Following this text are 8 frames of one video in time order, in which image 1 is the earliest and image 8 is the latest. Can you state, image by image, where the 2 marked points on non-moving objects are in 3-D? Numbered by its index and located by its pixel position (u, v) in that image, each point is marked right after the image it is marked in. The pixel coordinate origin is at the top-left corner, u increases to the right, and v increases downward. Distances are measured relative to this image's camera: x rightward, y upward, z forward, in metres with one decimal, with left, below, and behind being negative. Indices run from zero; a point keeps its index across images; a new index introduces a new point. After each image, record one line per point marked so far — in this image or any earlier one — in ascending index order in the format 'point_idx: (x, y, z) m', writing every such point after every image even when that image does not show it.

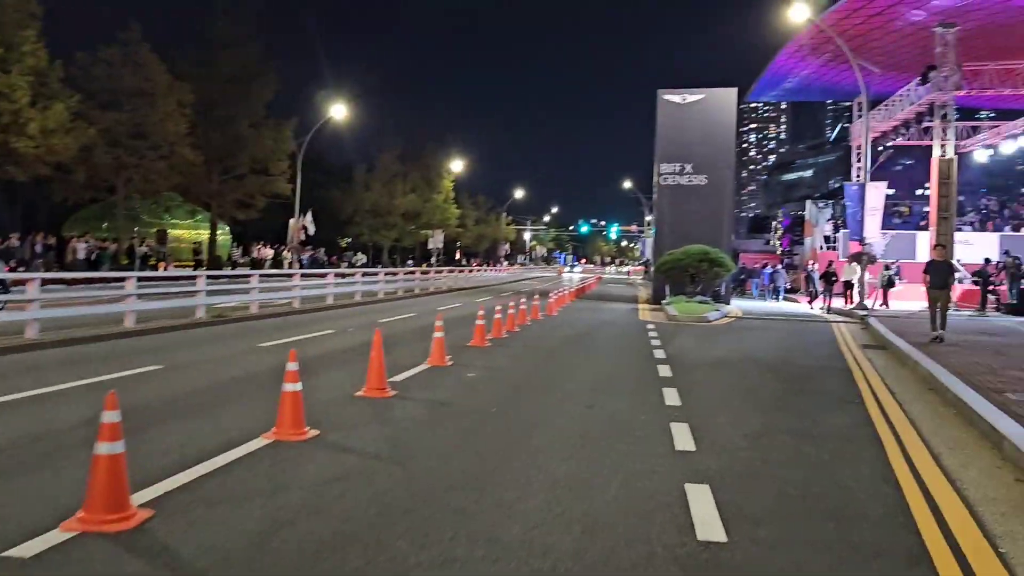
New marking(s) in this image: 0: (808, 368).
0: (+4.3, -1.2, +12.2) m
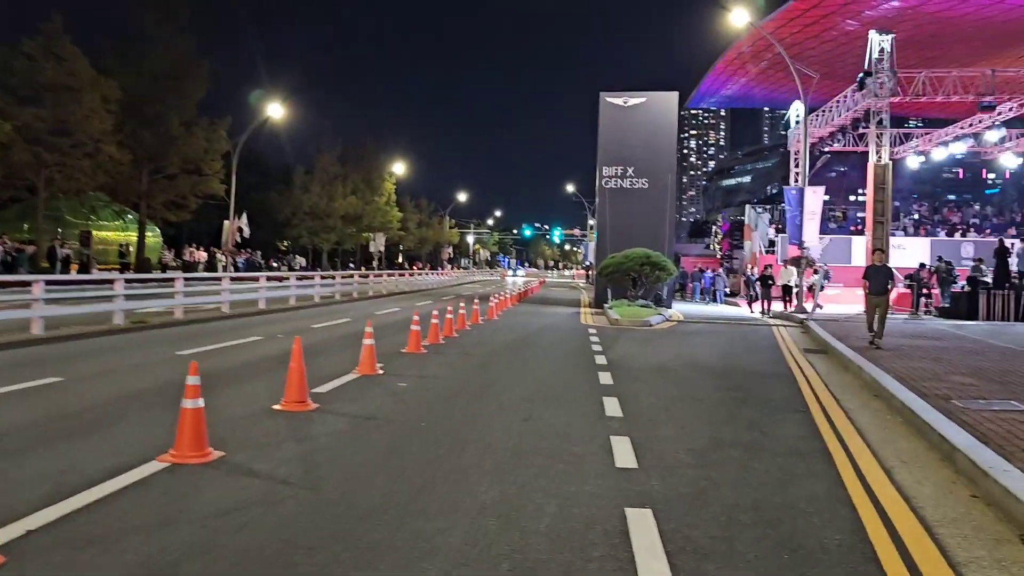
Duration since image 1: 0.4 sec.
0: (+3.4, -1.2, +11.9) m
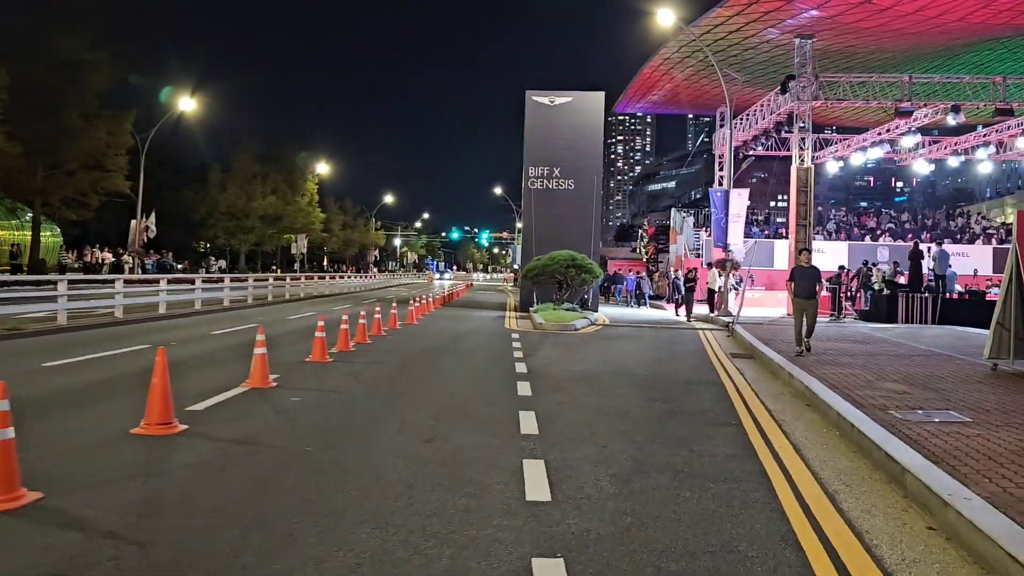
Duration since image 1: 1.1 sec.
0: (+2.2, -1.3, +11.3) m
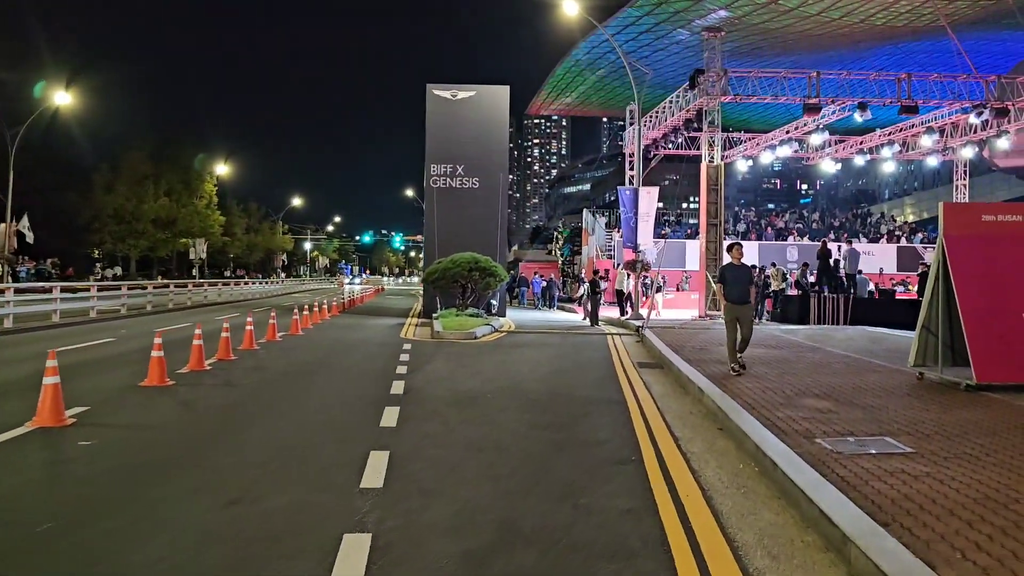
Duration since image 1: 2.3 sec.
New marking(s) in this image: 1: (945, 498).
0: (+0.7, -1.3, +9.8) m
1: (+2.5, -1.2, +4.9) m
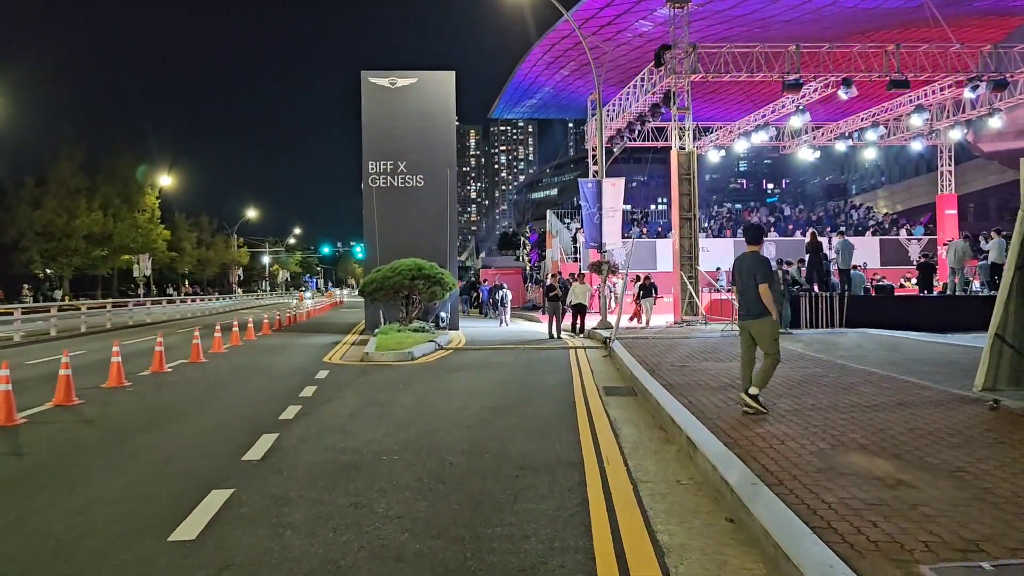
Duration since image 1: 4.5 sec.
0: (0.0, -1.4, +6.7) m
1: (+1.9, -1.2, +1.8) m
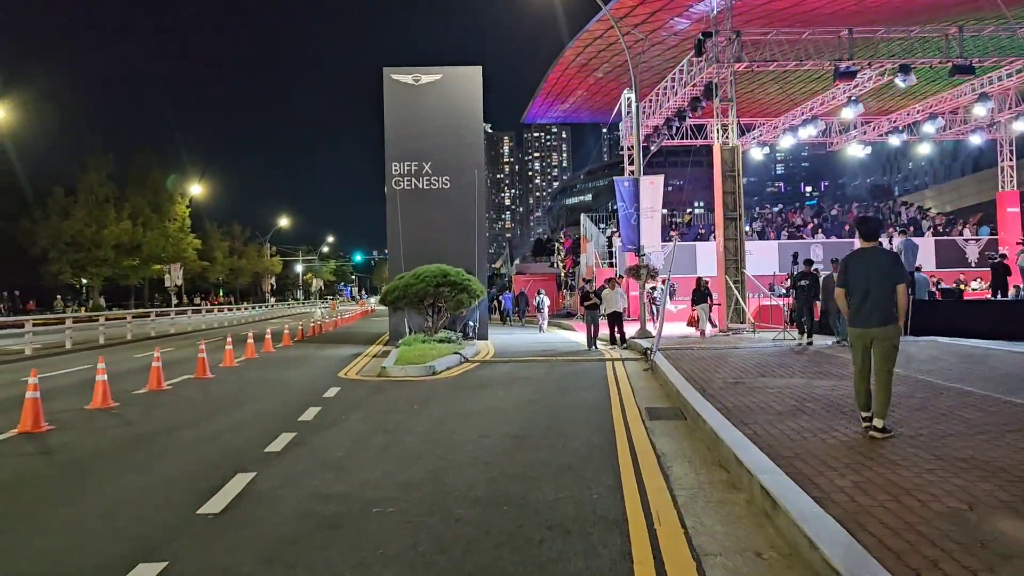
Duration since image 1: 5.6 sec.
0: (+0.1, -1.5, +5.2) m
1: (+1.9, -1.2, +0.3) m
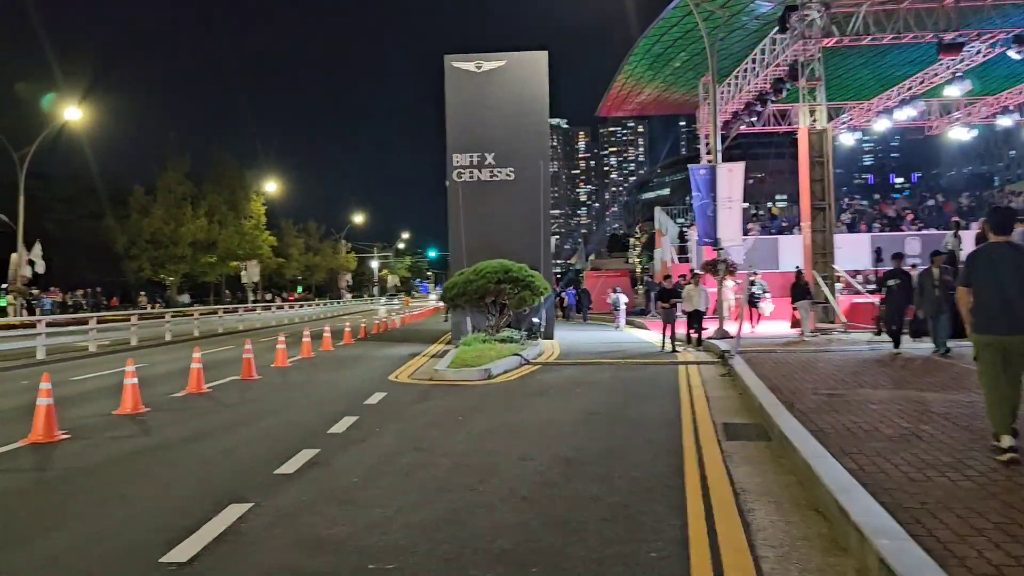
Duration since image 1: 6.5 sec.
0: (+0.2, -1.4, +3.9) m
1: (+1.5, -1.2, -1.1) m
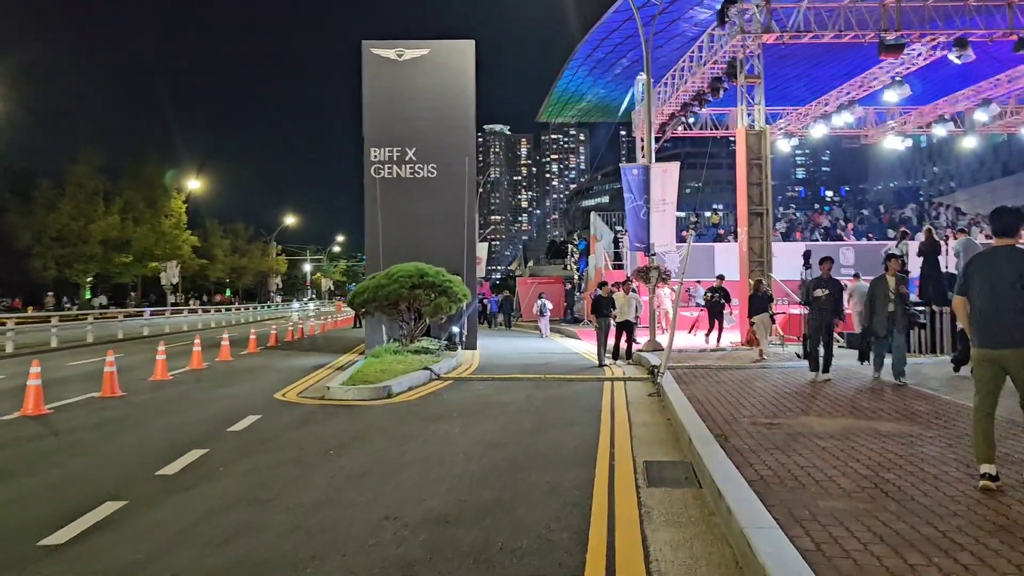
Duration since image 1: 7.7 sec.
0: (-0.5, -1.5, +2.3) m
1: (+1.2, -1.2, -2.6) m
